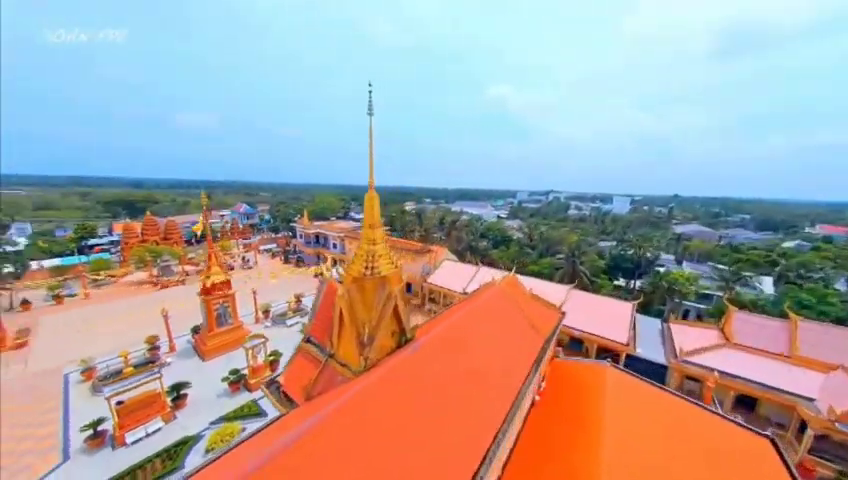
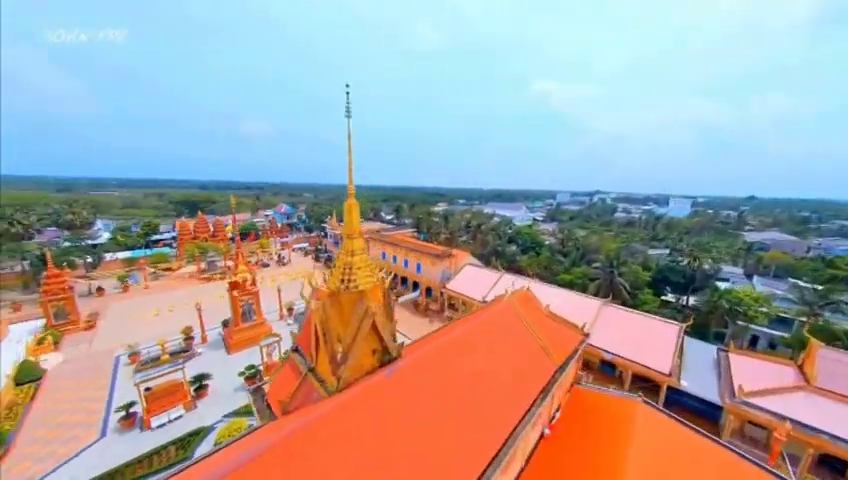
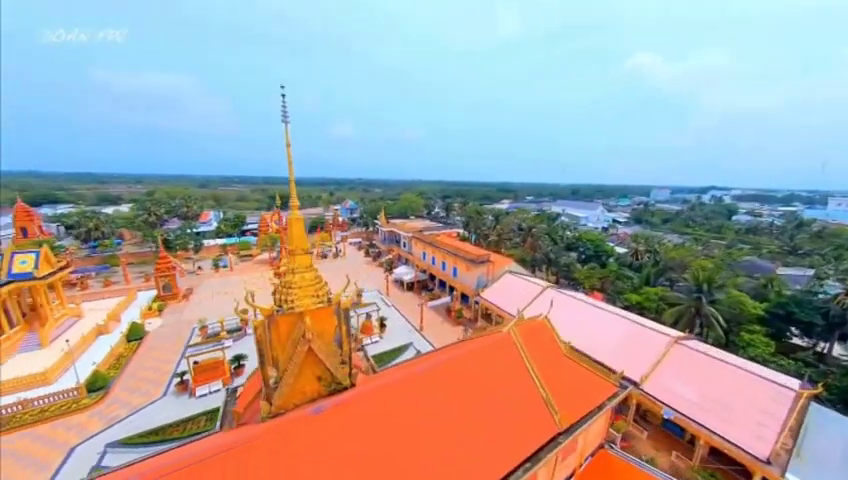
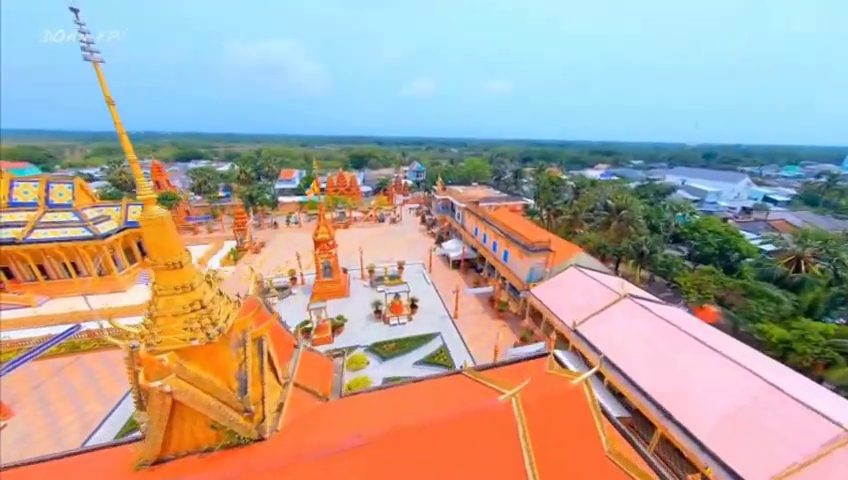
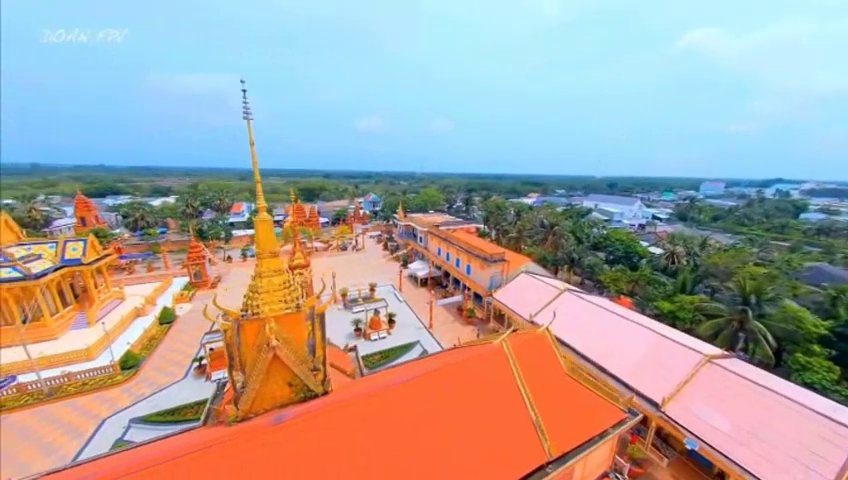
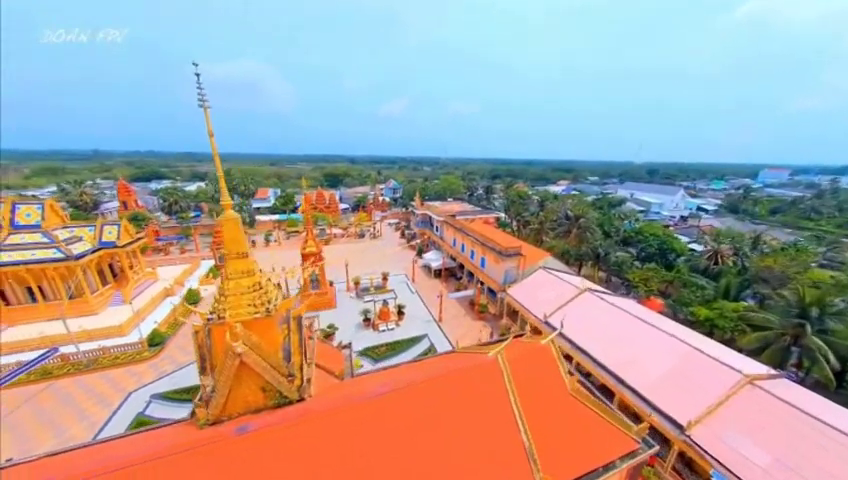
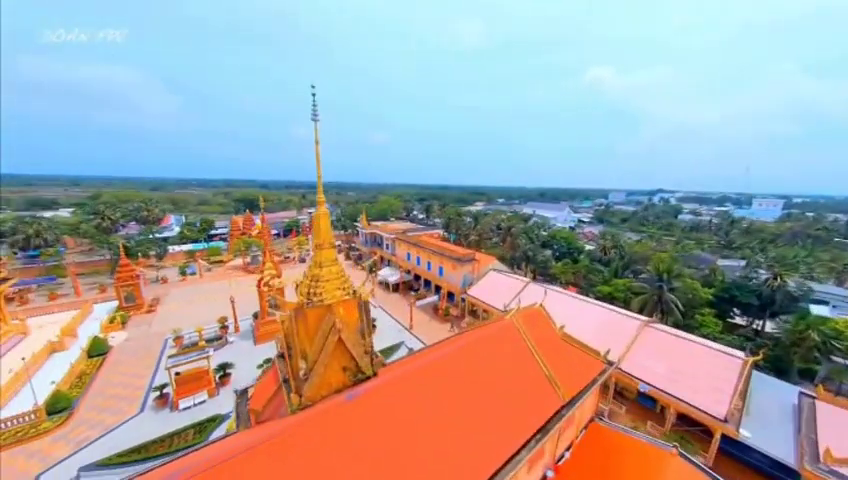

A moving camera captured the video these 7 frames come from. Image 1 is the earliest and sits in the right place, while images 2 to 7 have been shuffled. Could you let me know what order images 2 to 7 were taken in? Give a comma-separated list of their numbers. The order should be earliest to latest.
2, 7, 3, 5, 6, 4
